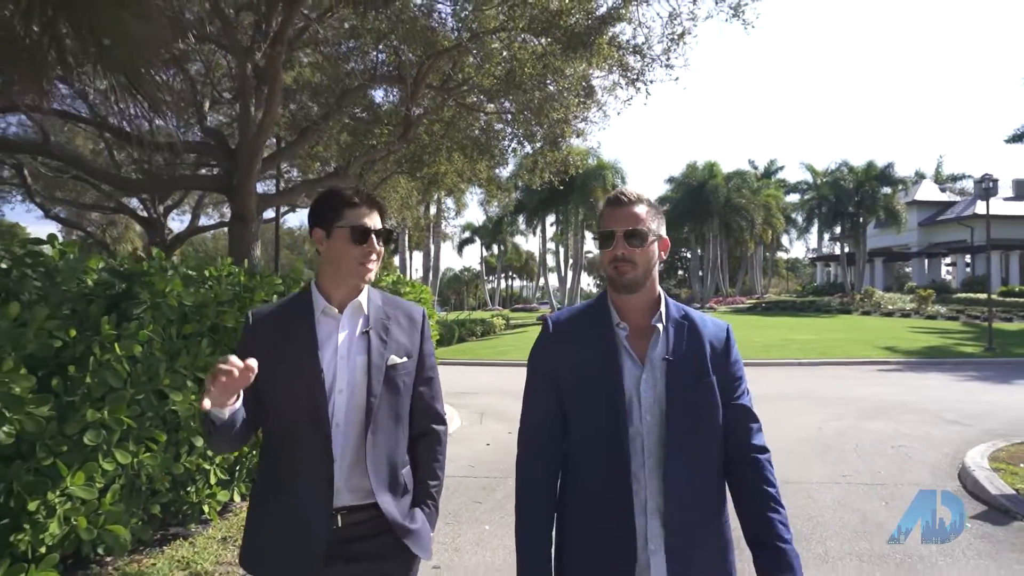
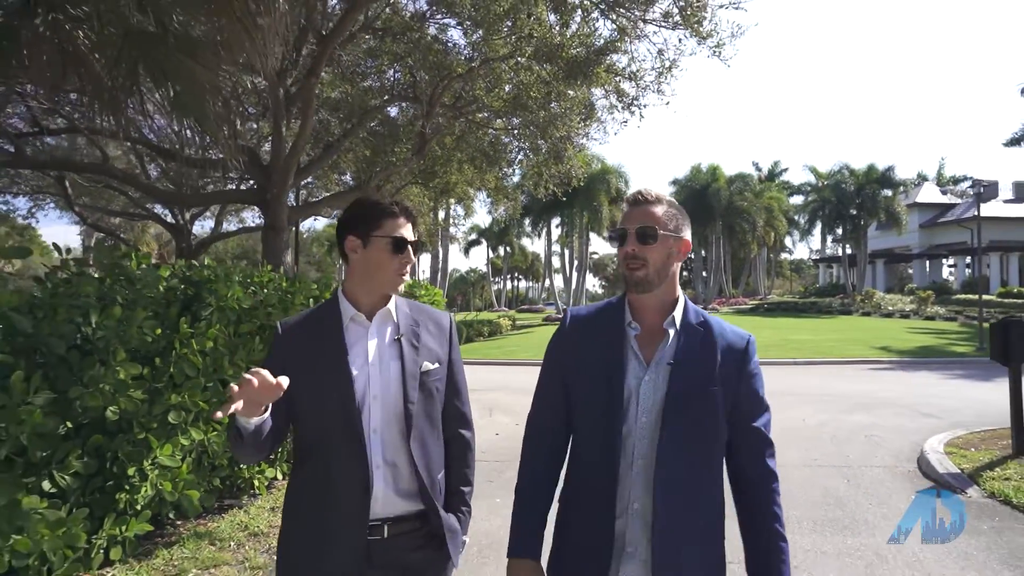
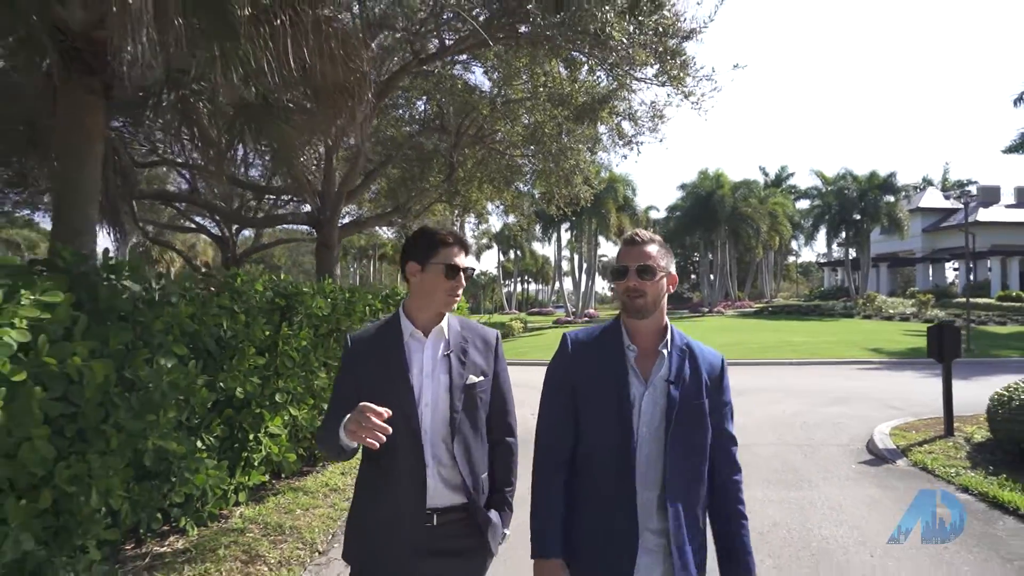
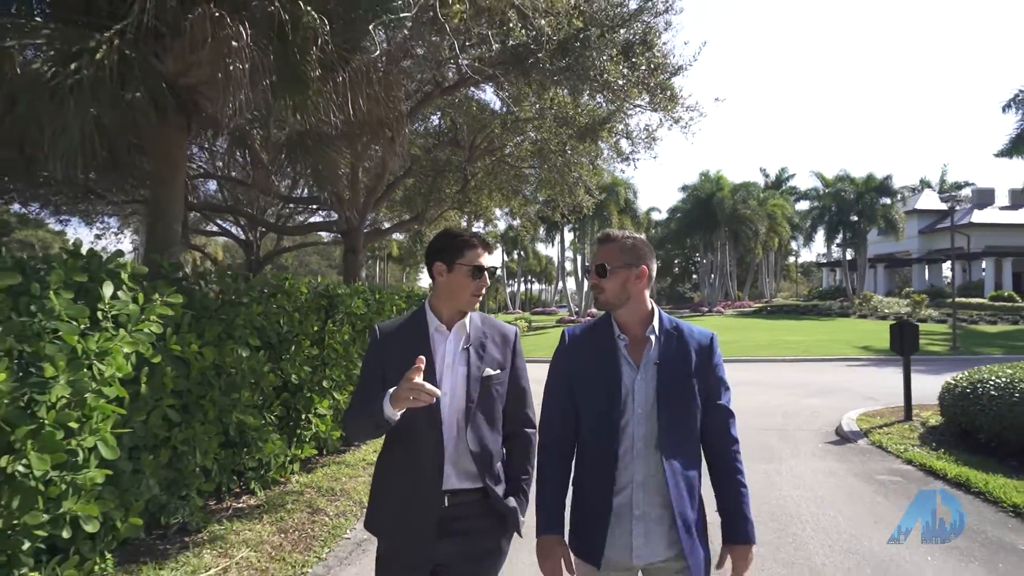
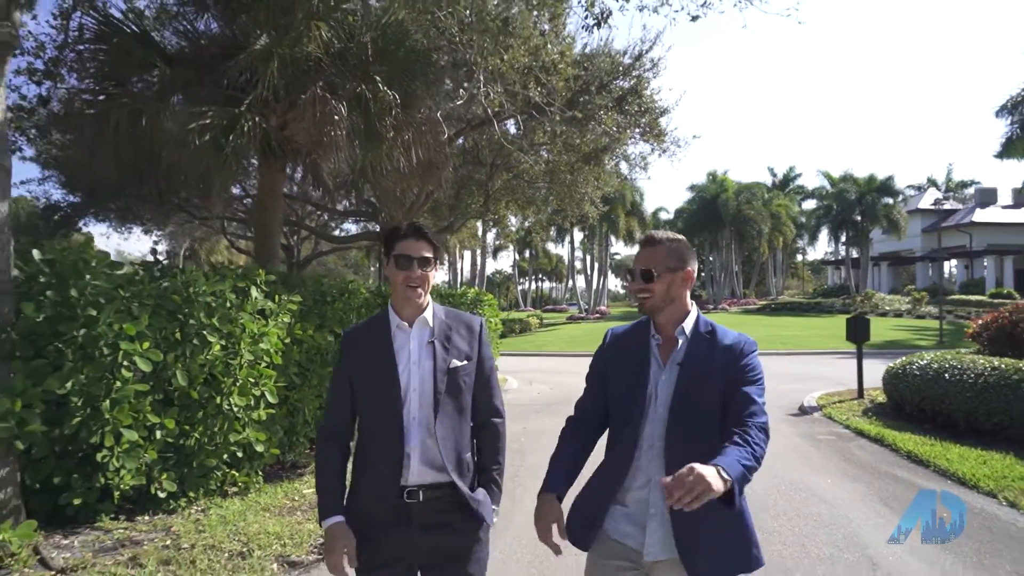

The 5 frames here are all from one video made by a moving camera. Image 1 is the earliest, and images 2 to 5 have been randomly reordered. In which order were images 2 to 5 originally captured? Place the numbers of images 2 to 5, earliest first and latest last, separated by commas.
2, 3, 4, 5
